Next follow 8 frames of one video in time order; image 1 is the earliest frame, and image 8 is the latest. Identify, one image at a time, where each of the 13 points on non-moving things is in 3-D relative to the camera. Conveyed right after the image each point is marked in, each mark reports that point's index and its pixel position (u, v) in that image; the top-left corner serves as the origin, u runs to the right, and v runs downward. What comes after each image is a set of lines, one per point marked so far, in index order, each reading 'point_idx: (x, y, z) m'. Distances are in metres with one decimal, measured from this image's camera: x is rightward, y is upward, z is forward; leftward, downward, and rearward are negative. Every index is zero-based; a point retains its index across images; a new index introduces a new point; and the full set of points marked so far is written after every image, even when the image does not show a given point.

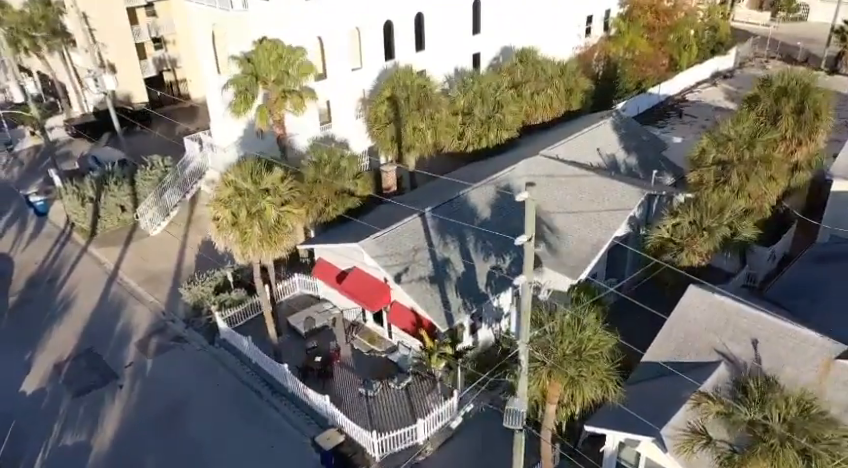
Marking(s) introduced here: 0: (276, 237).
0: (-4.2, 0.0, +18.9) m
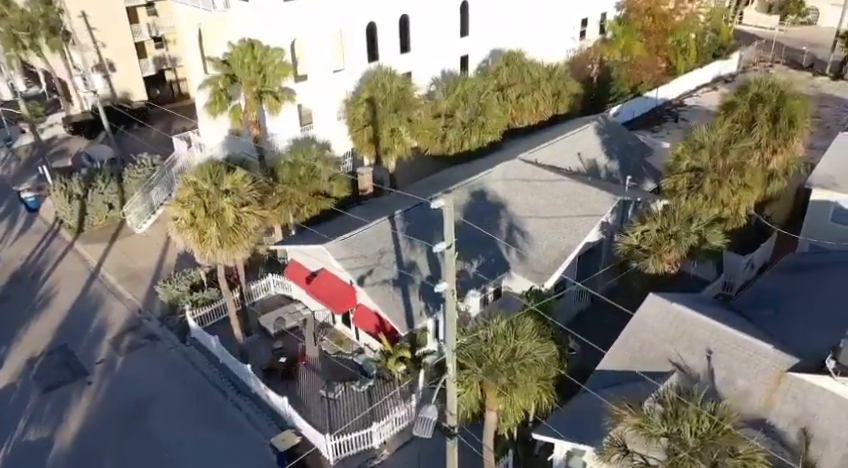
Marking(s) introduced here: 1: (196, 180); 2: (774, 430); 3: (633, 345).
0: (-5.4, -0.1, +19.0) m
1: (-6.4, +1.5, +18.7) m
2: (+8.0, -4.5, +15.3) m
3: (+5.6, -3.0, +17.9) m
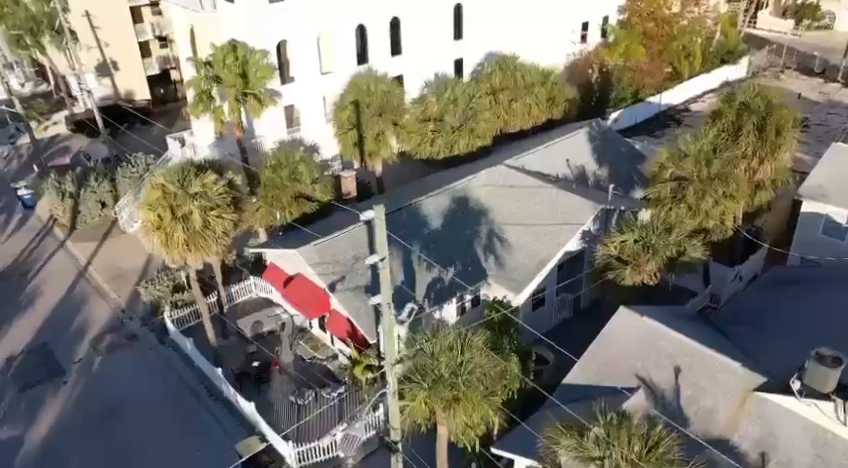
0: (-6.3, -0.2, +18.9) m
1: (-7.2, +1.4, +18.7) m
2: (+6.9, -4.8, +14.8) m
3: (+4.6, -3.2, +17.5) m
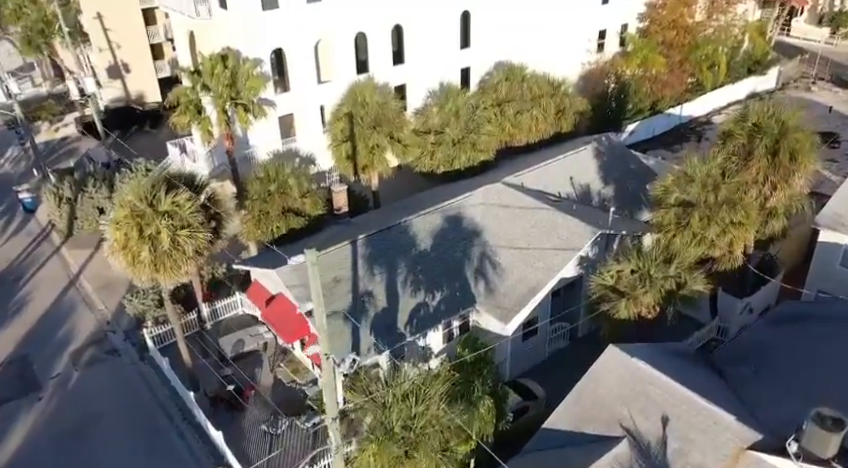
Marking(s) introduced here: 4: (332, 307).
0: (-6.9, -0.7, +18.1) m
1: (-7.8, +0.9, +17.9) m
2: (+6.0, -5.7, +13.5) m
3: (+3.9, -4.1, +16.2) m
4: (-2.7, -2.2, +19.9) m
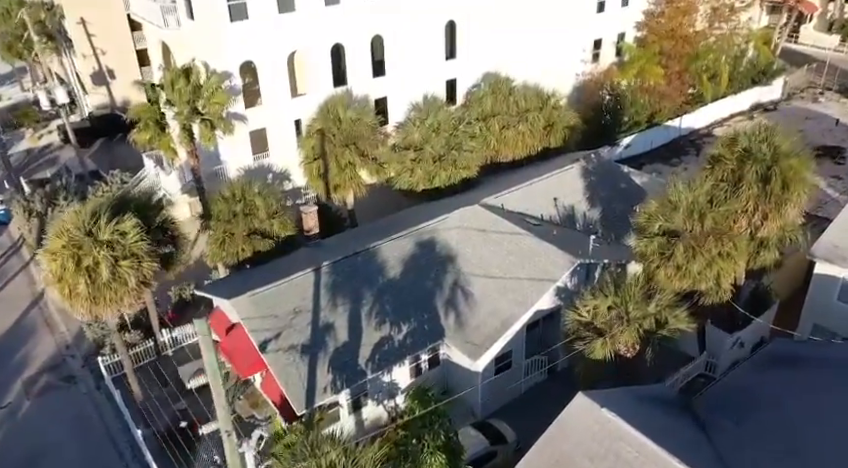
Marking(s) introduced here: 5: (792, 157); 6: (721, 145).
0: (-7.9, -1.5, +16.9) m
1: (-8.8, +0.1, +16.7) m
2: (+4.9, -6.6, +12.1) m
3: (+2.8, -4.9, +14.9) m
4: (-3.8, -3.0, +18.7) m
5: (+10.5, +2.2, +19.1) m
6: (+8.8, +2.7, +20.0) m
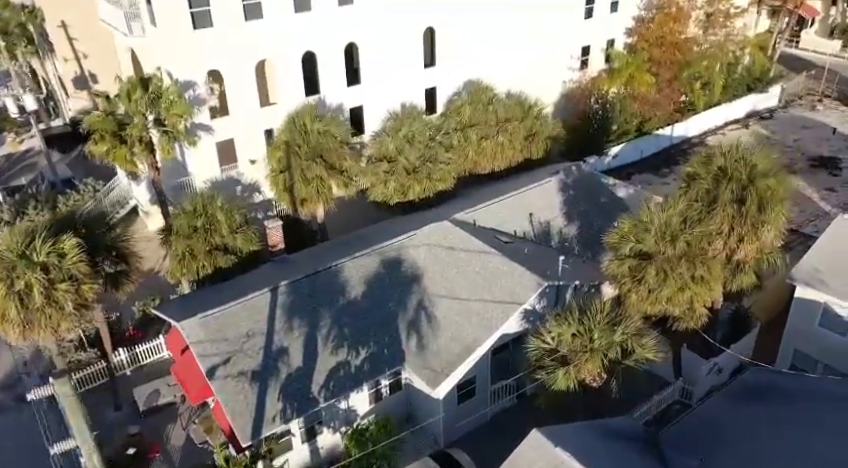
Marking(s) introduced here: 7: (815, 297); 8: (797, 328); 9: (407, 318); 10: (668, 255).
0: (-9.1, -2.0, +16.1) m
1: (-10.0, -0.4, +15.9) m
2: (+3.6, -7.2, +11.2) m
3: (+1.6, -5.5, +14.0) m
4: (-4.9, -3.5, +17.8) m
5: (+9.3, +1.6, +18.1) m
6: (+7.7, +2.0, +19.0) m
7: (+11.1, -1.8, +19.0) m
8: (+11.0, -2.8, +19.7) m
9: (-0.5, -2.5, +19.7) m
10: (+6.5, -0.6, +18.0) m
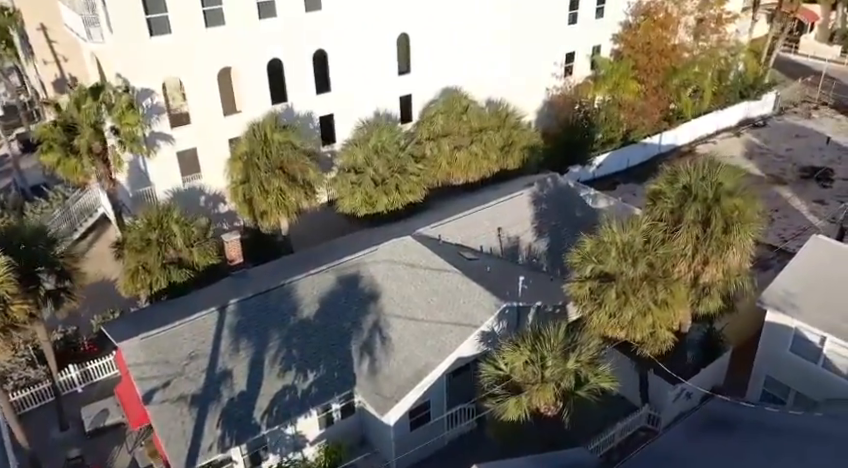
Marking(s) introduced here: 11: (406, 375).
0: (-10.4, -2.4, +15.4) m
1: (-11.3, -0.8, +15.2) m
2: (+2.2, -7.7, +10.3) m
3: (+0.2, -6.0, +13.1) m
4: (-6.2, -4.0, +17.1) m
5: (+8.0, +1.0, +17.2) m
6: (+6.4, +1.5, +18.1) m
7: (+9.8, -2.4, +18.0) m
8: (+9.7, -3.4, +18.8) m
9: (-1.8, -3.0, +18.9) m
10: (+5.2, -1.1, +17.1) m
11: (-0.4, -3.7, +17.9) m
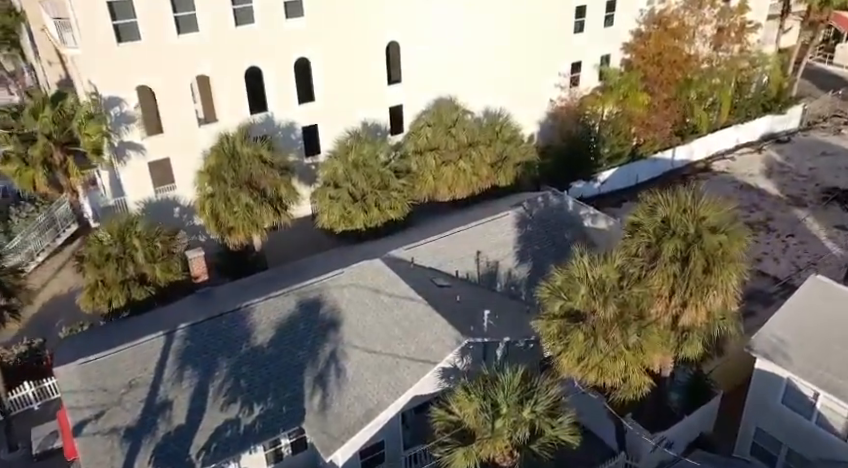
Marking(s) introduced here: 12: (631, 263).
0: (-11.7, -2.9, +14.6) m
1: (-12.5, -1.2, +14.5) m
2: (+0.5, -8.5, +9.0) m
3: (-1.3, -6.7, +11.9) m
4: (-7.5, -4.5, +16.1) m
5: (+6.9, +0.1, +15.6) m
6: (+5.4, +0.6, +16.6) m
7: (+8.6, -3.3, +16.3) m
8: (+8.5, -4.3, +17.1) m
9: (-2.9, -3.6, +17.8) m
10: (+4.1, -2.0, +15.6) m
11: (-1.6, -4.4, +16.7) m
12: (+4.9, -0.7, +15.9) m
